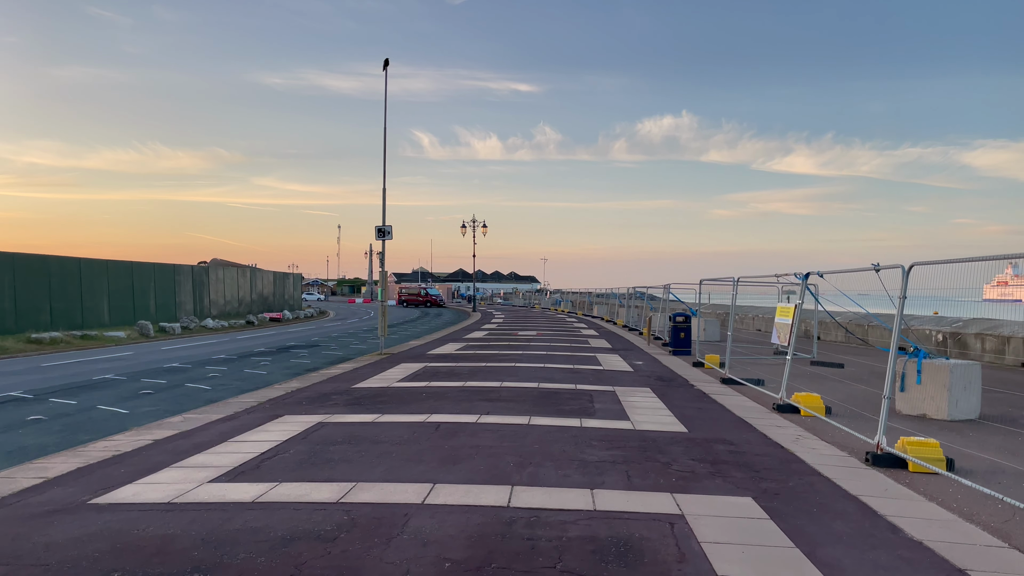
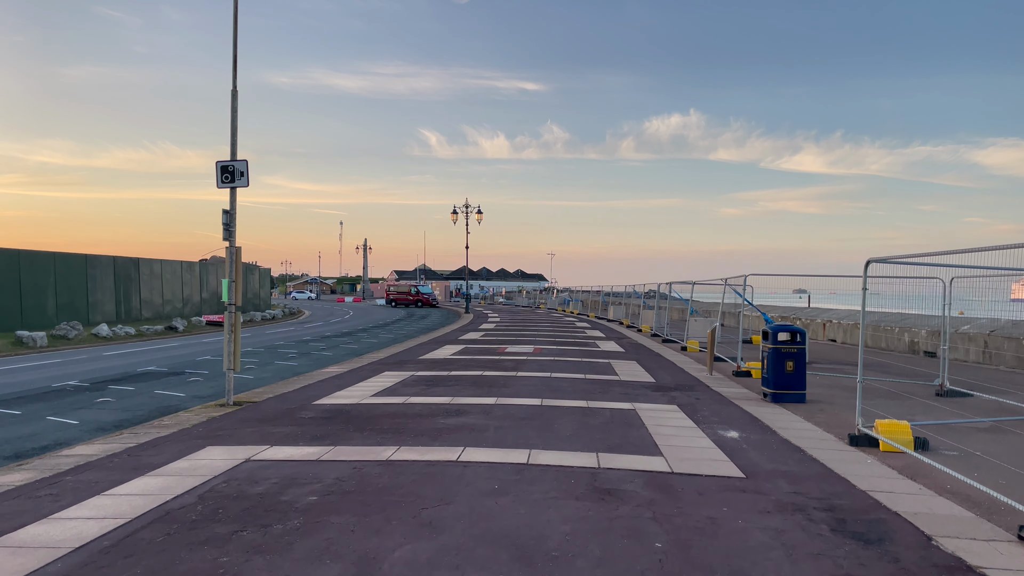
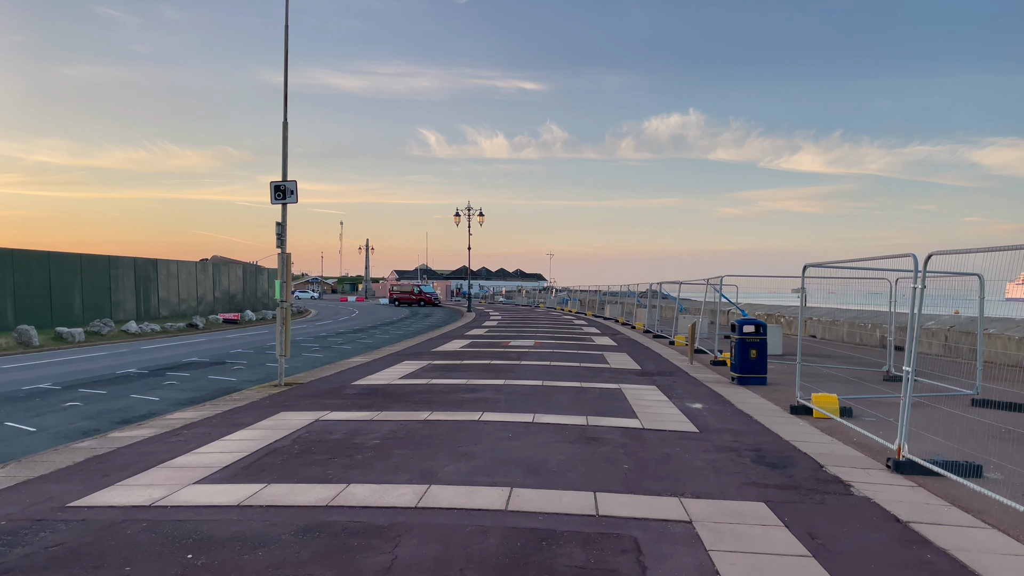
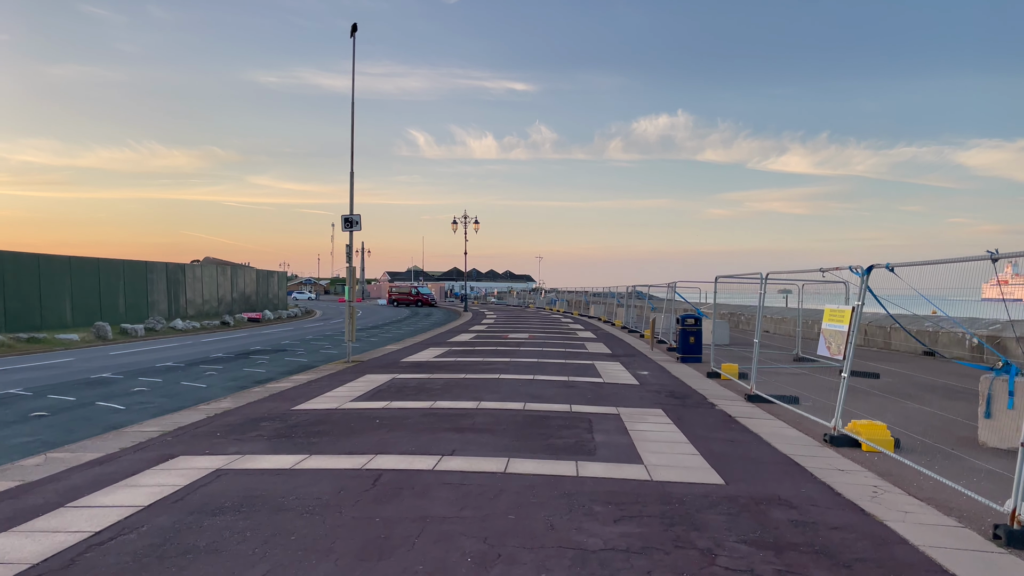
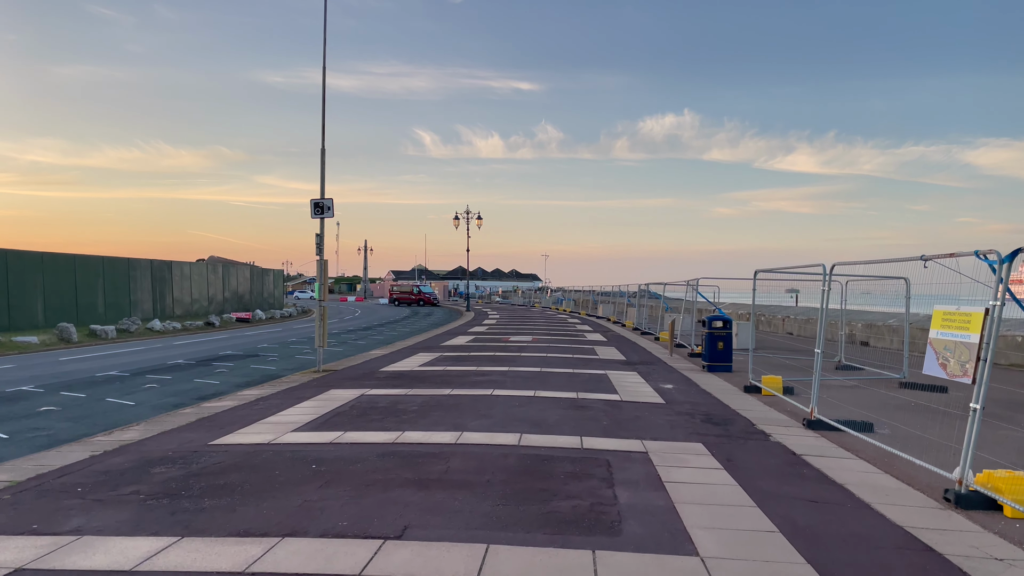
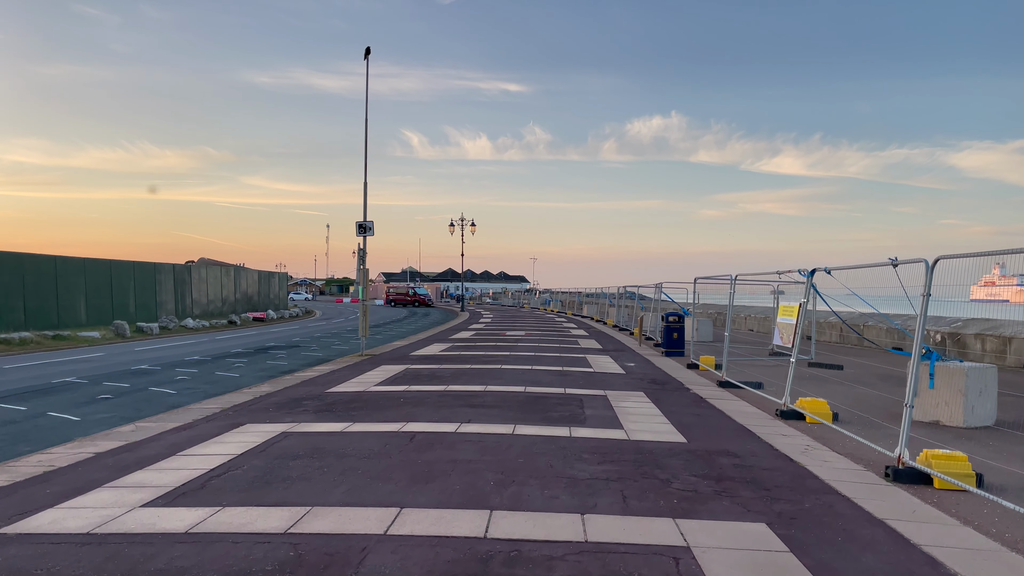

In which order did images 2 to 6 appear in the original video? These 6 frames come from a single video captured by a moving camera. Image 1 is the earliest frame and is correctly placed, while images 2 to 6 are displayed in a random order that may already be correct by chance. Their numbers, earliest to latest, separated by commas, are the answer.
6, 4, 5, 3, 2
